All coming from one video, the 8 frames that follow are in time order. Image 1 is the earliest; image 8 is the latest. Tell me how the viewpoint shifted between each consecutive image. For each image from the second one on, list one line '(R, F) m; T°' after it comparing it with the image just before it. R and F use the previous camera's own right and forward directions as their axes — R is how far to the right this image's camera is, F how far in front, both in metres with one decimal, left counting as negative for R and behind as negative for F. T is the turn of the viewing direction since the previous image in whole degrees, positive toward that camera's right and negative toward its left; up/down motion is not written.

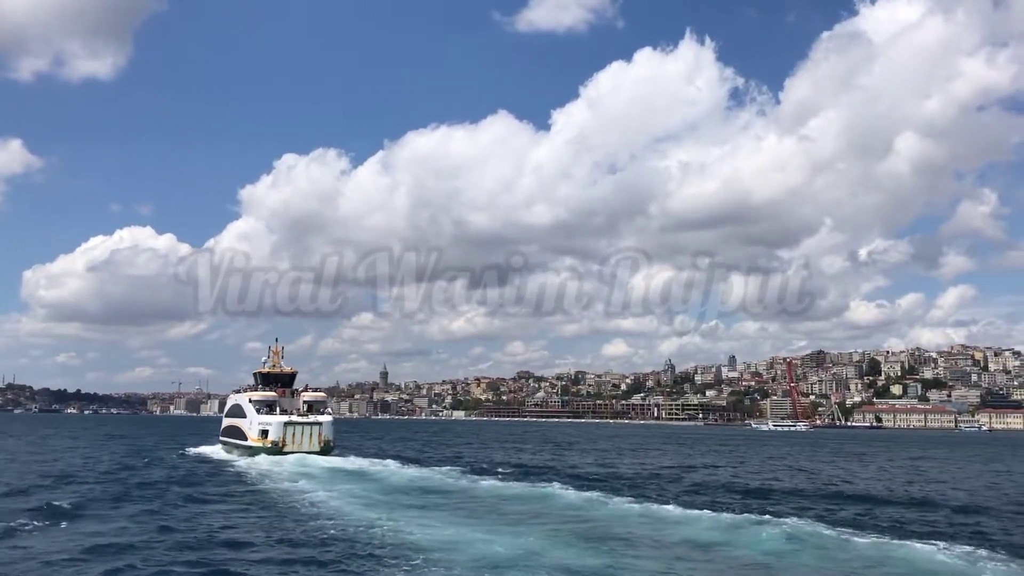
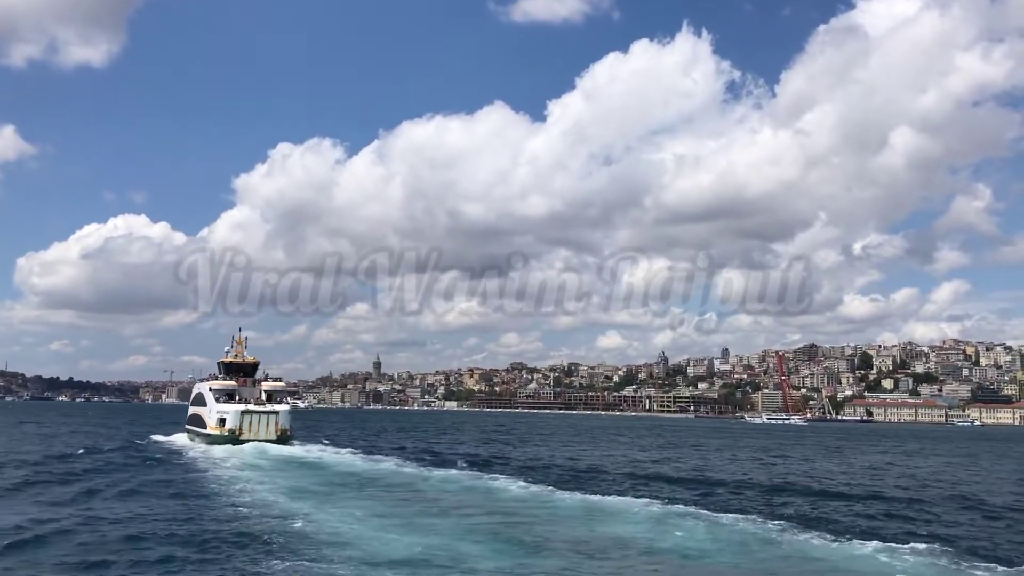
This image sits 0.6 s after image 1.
(+1.8, +0.5) m; 0°
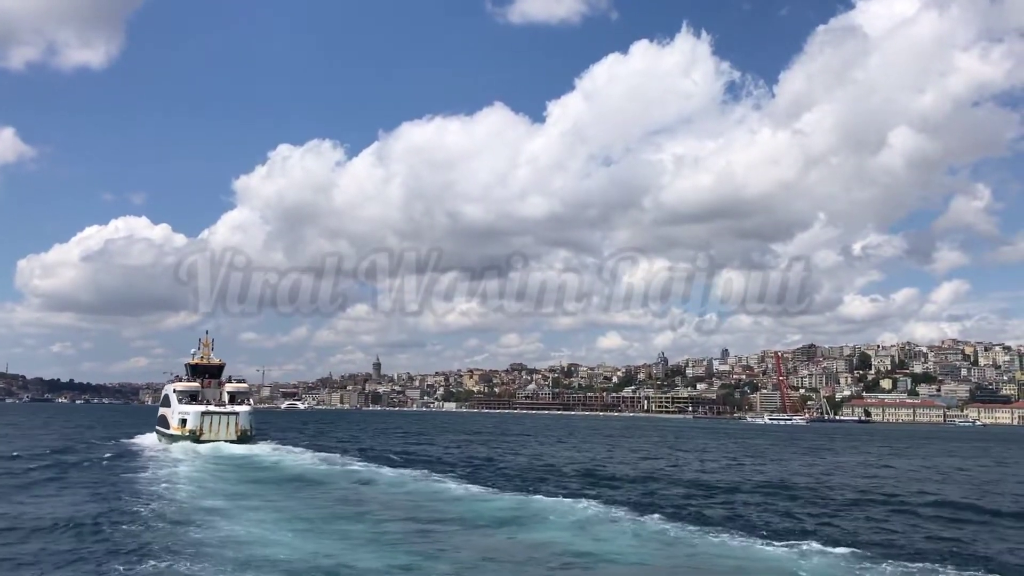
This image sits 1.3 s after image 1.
(+2.1, +0.3) m; 0°
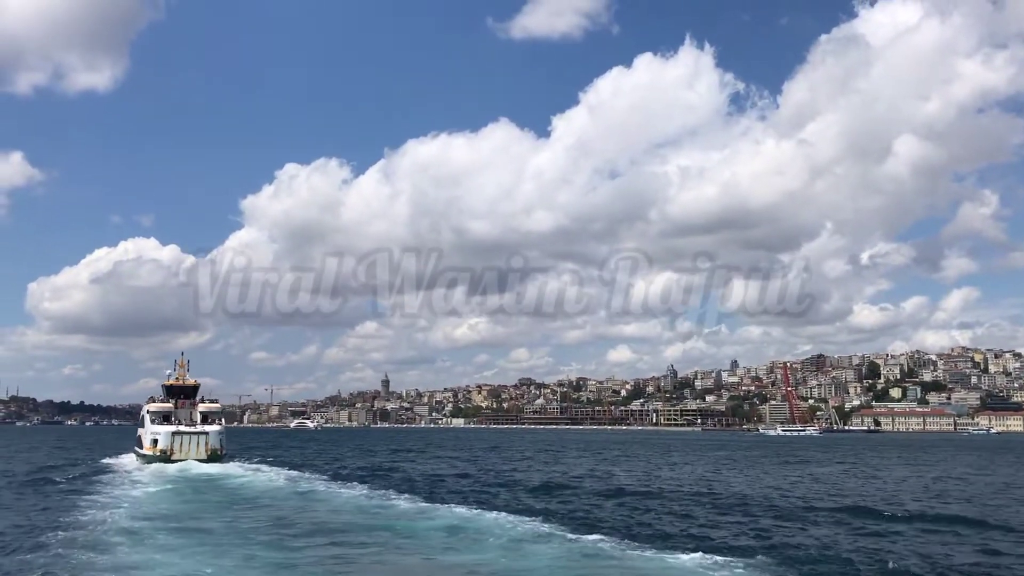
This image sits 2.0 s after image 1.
(+2.1, +0.3) m; -1°
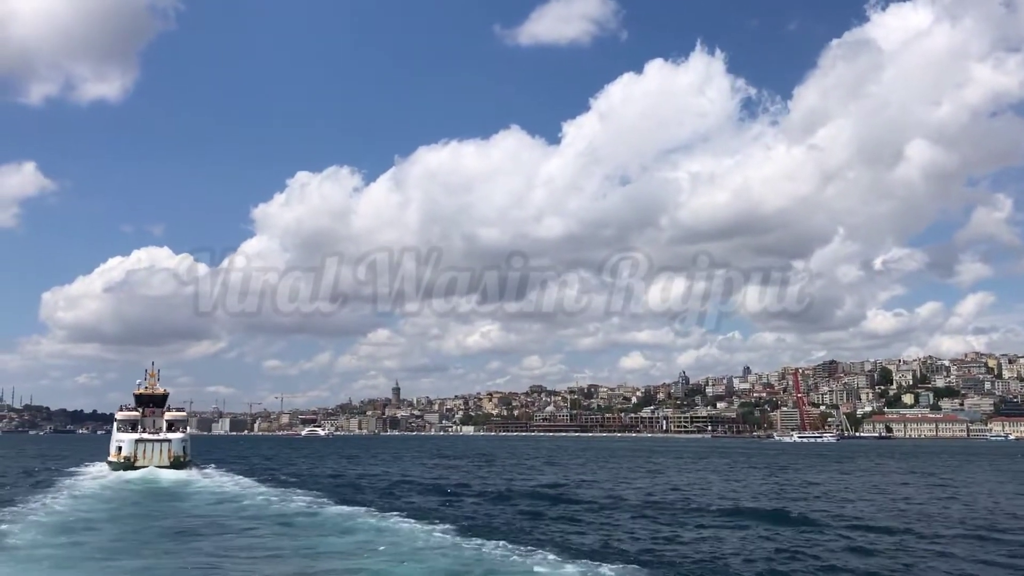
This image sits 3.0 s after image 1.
(+2.5, +0.9) m; -1°
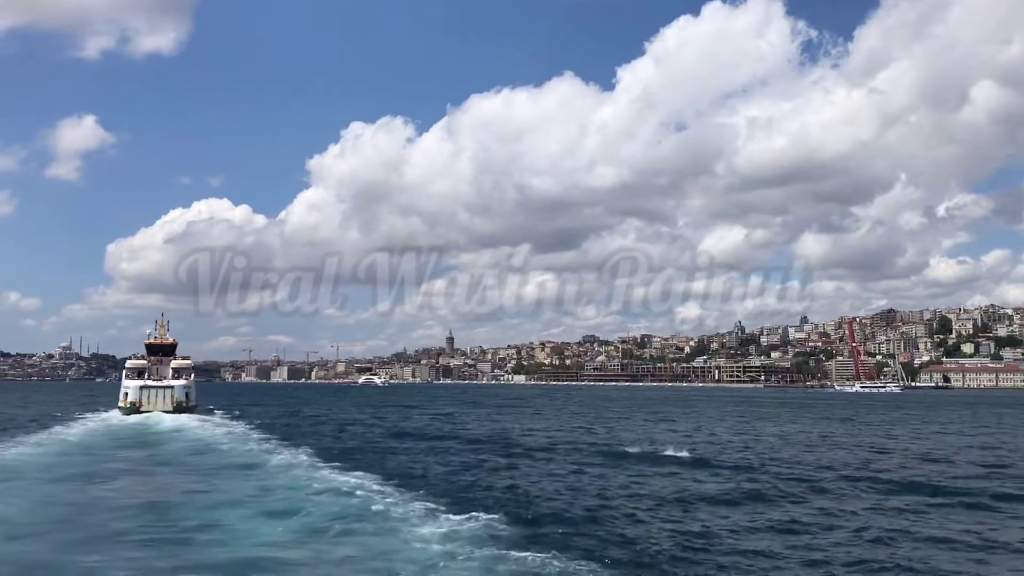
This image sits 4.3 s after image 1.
(+3.3, +0.6) m; -3°
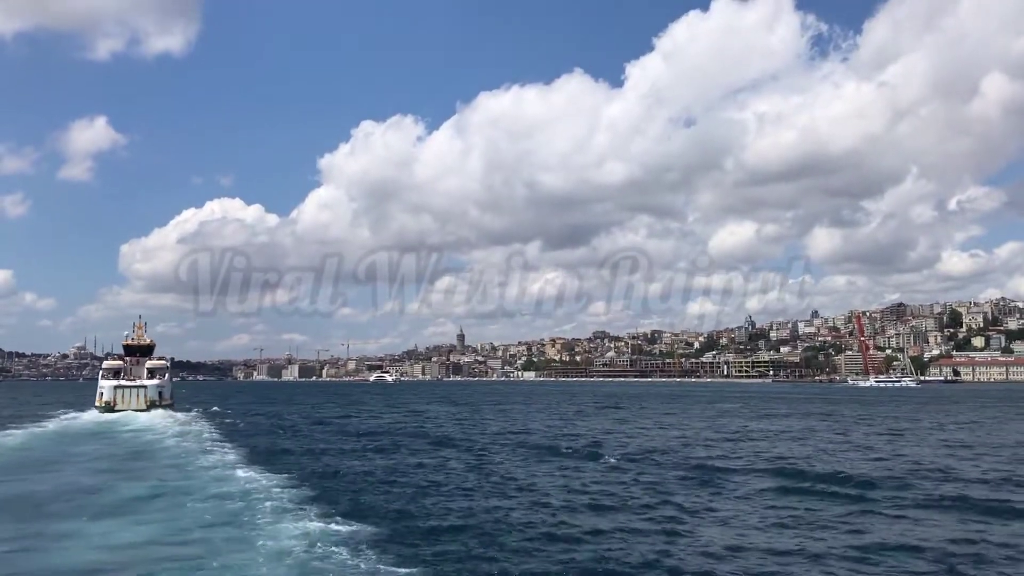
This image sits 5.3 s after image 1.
(+2.6, -0.5) m; -1°
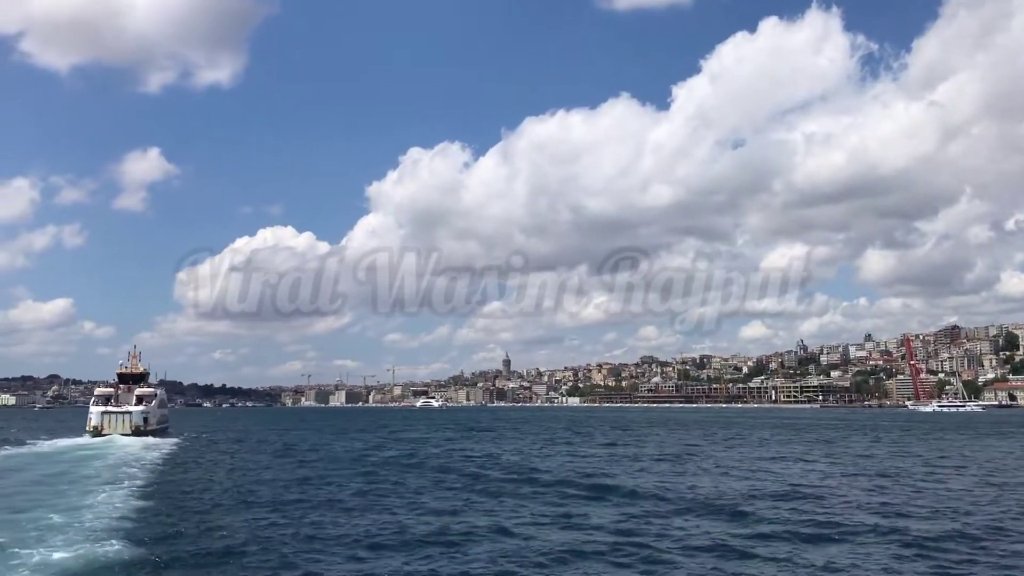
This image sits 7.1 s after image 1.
(+3.8, +1.1) m; -3°
